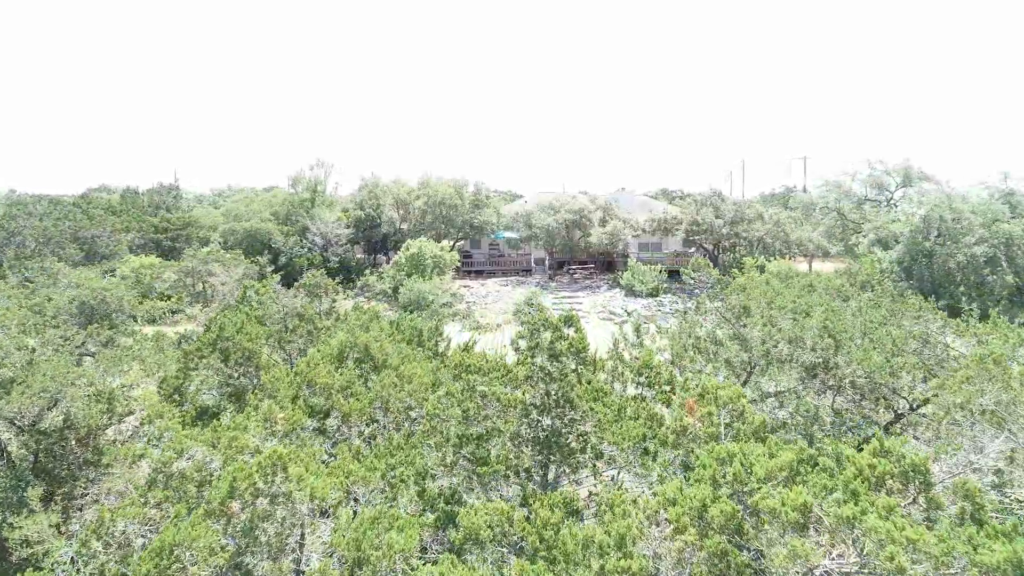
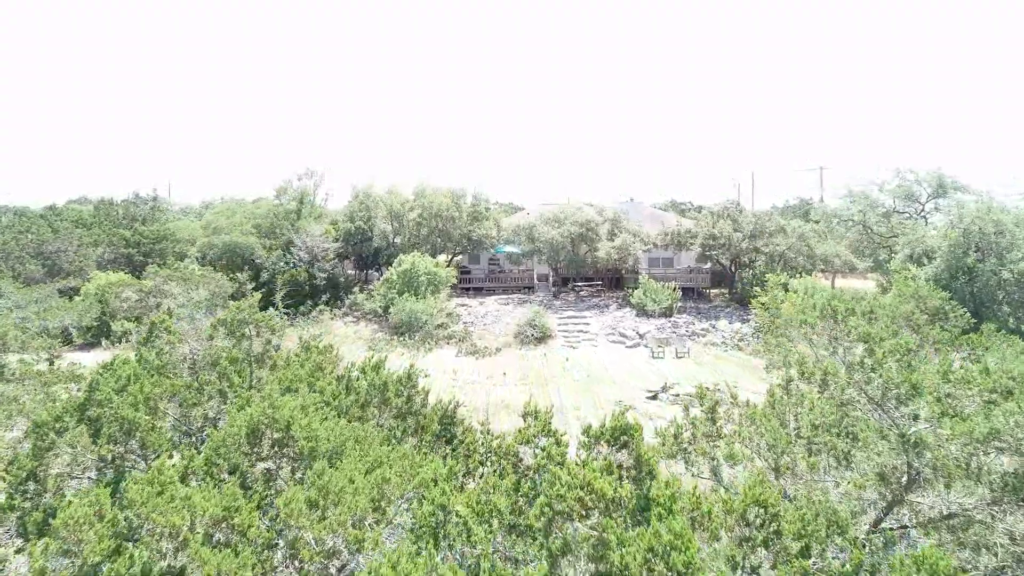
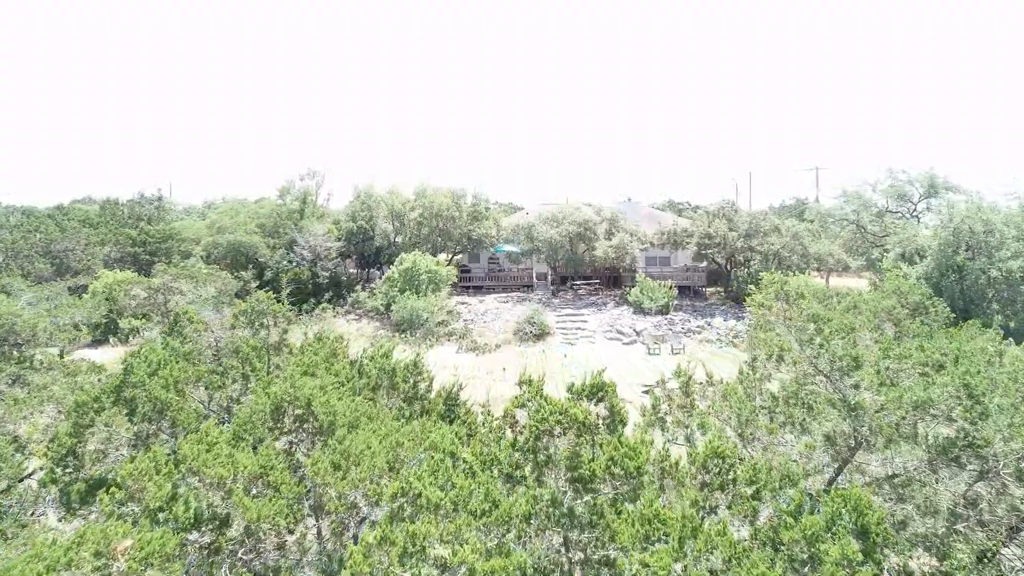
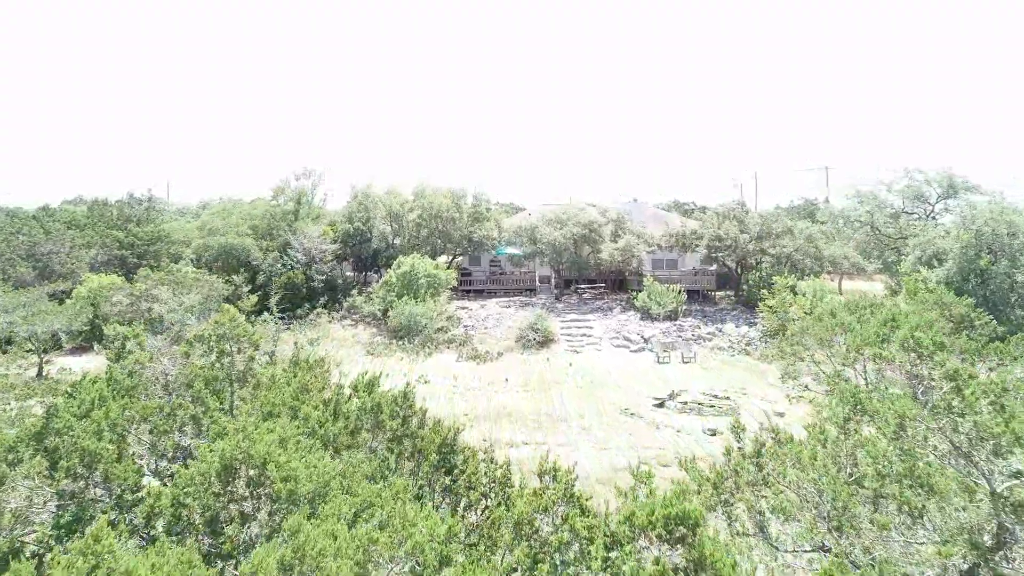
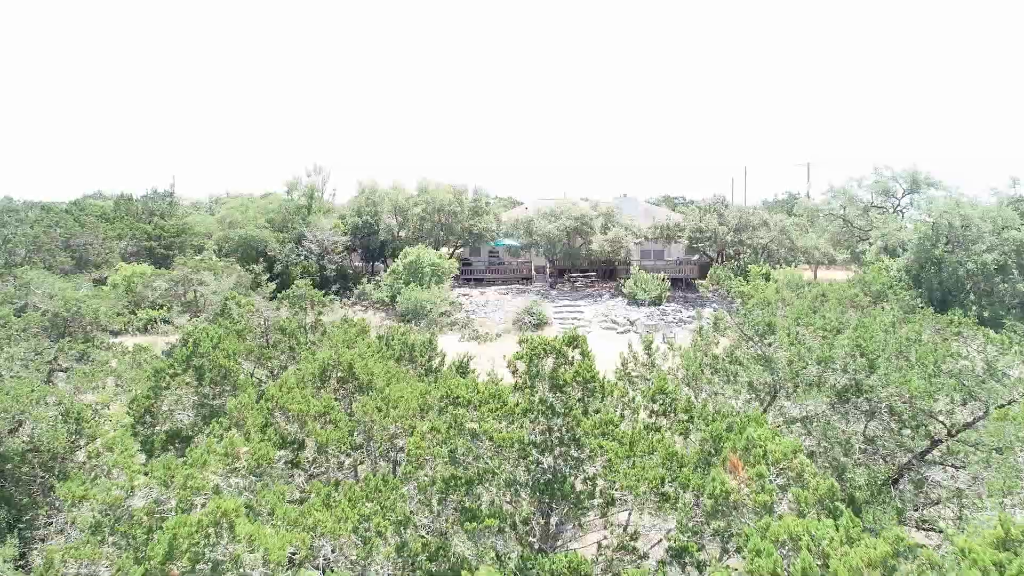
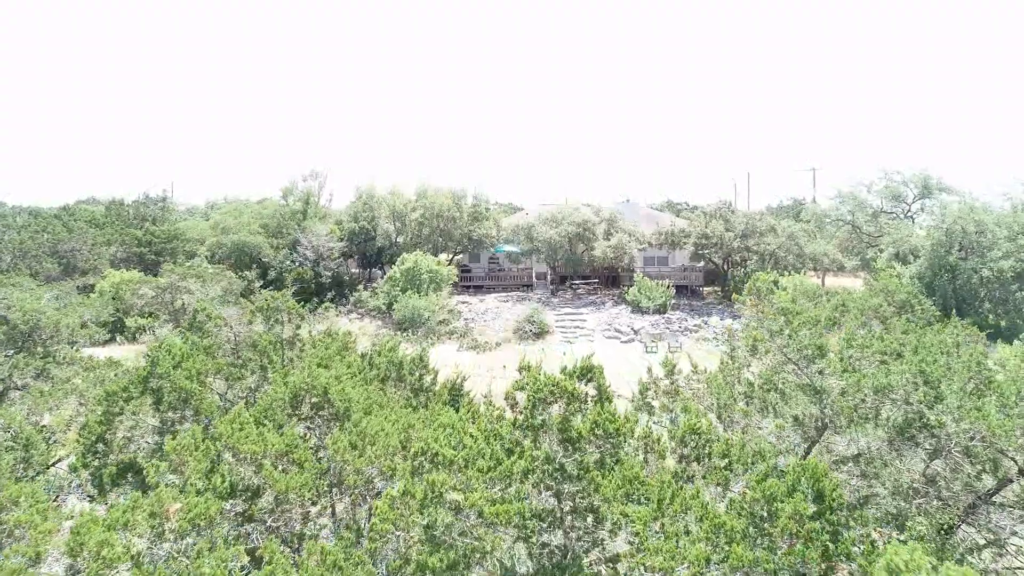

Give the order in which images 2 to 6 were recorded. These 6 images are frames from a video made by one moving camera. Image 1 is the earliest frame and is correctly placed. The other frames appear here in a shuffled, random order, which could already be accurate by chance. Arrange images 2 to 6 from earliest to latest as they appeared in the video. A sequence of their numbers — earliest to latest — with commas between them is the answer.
5, 6, 3, 2, 4
